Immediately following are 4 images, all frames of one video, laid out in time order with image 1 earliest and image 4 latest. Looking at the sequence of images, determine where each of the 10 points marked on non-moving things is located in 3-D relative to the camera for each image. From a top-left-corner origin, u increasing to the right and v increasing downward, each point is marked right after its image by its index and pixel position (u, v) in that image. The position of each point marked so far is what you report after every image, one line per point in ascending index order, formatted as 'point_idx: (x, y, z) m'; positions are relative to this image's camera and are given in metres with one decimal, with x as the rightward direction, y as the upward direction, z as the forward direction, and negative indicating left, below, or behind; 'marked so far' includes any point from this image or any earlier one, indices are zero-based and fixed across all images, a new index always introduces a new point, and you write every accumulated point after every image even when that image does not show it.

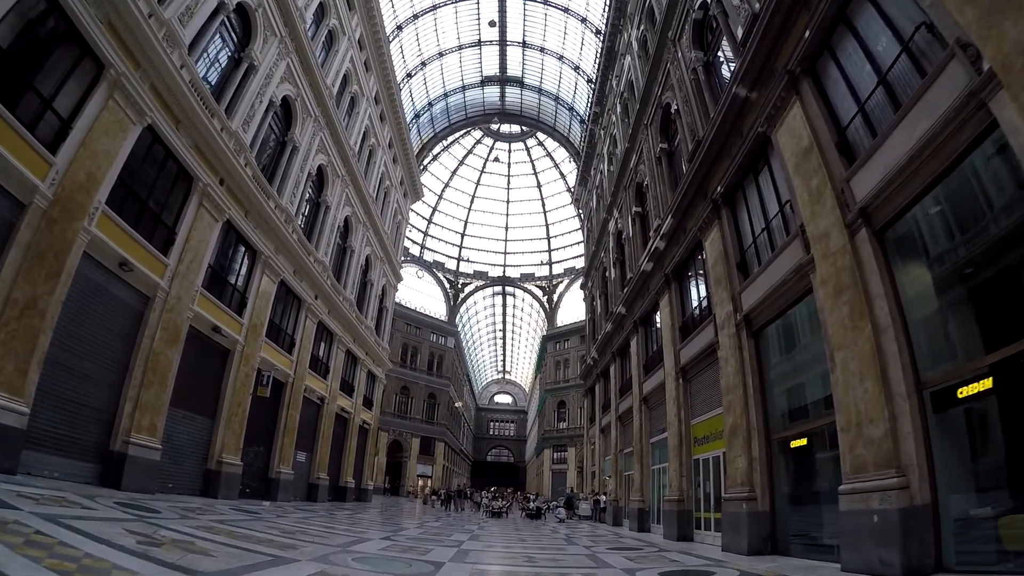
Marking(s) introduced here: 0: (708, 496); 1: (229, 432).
0: (+4.1, -4.3, +10.1) m
1: (-7.5, -3.8, +12.8) m
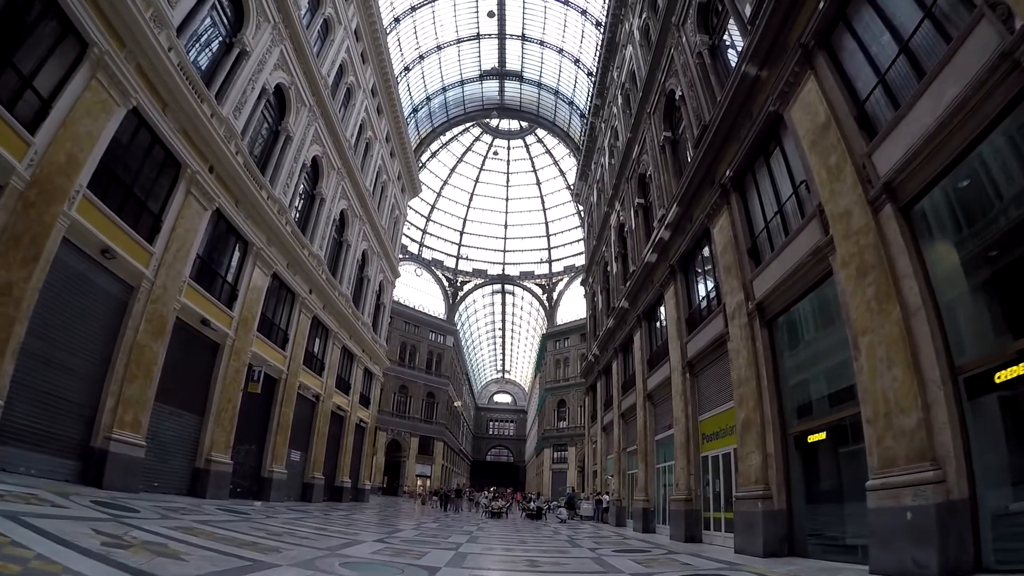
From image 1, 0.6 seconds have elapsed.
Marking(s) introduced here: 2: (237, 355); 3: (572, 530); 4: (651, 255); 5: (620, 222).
0: (+4.1, -4.1, +9.7) m
1: (-7.5, -3.6, +12.4) m
2: (-7.4, -1.7, +13.1) m
3: (+1.8, -7.1, +14.3) m
4: (+4.0, +1.0, +14.2) m
5: (+4.3, +2.7, +19.5) m
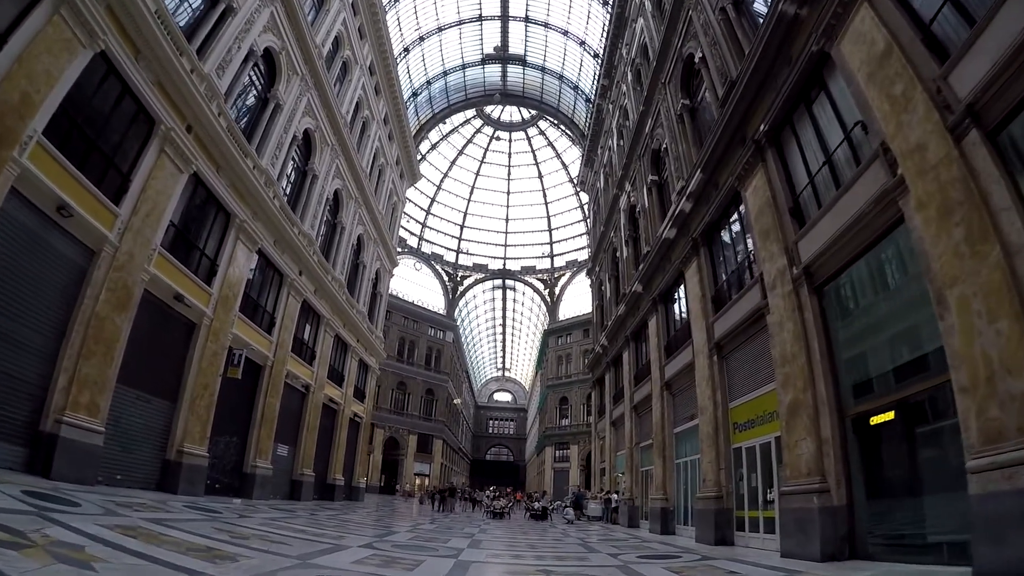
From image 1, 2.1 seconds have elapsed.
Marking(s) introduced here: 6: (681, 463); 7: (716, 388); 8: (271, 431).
0: (+4.3, -3.5, +8.5) m
1: (-7.3, -3.0, +11.2) m
2: (-7.2, -1.2, +11.9) m
3: (+1.9, -6.6, +13.1) m
4: (+4.2, +1.5, +13.0) m
5: (+4.5, +3.2, +18.3) m
6: (+4.1, -4.2, +11.7) m
7: (+4.2, -2.1, +10.0) m
8: (-7.1, -4.2, +14.4) m
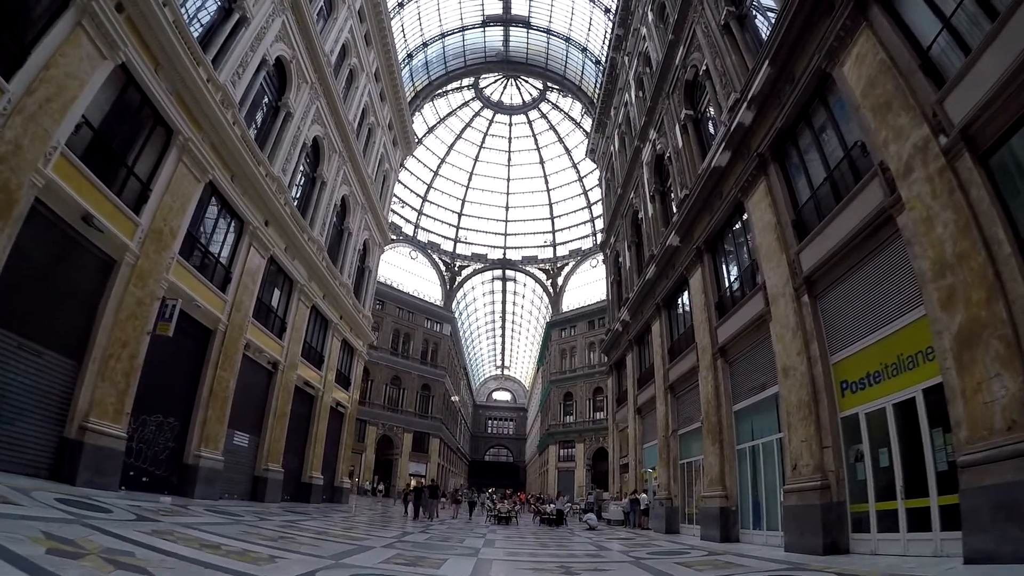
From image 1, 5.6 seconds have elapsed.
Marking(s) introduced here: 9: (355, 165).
0: (+4.6, -2.2, +5.9) m
1: (-7.1, -1.7, +8.5) m
2: (-7.0, +0.1, +9.2) m
3: (+2.1, -5.3, +10.4) m
4: (+4.5, +2.7, +10.5) m
5: (+4.7, +4.3, +15.8) m
6: (+4.3, -3.0, +9.1) m
7: (+4.5, -0.8, +7.4) m
8: (-6.9, -3.0, +11.7) m
9: (-6.4, +4.9, +19.9) m
